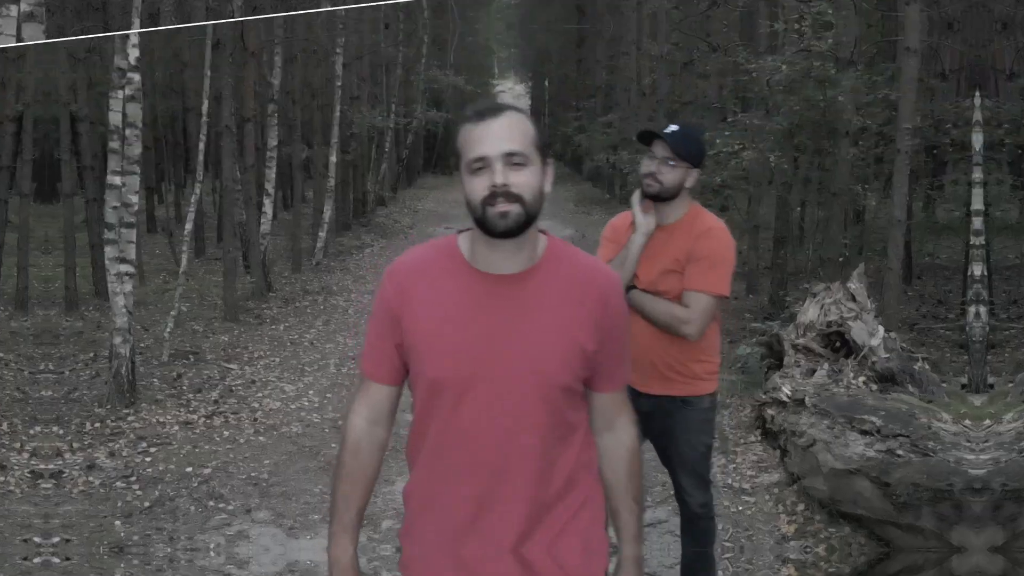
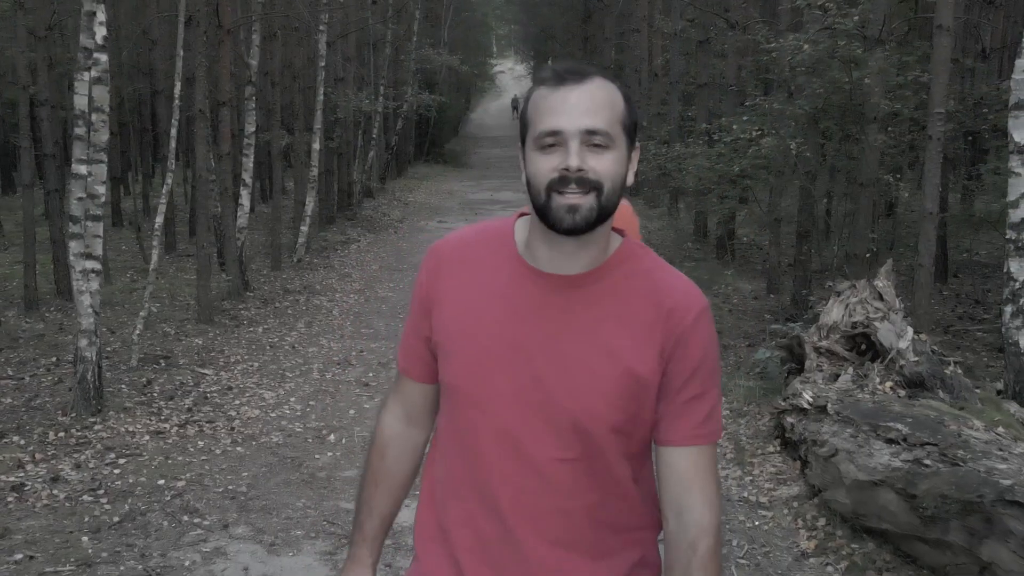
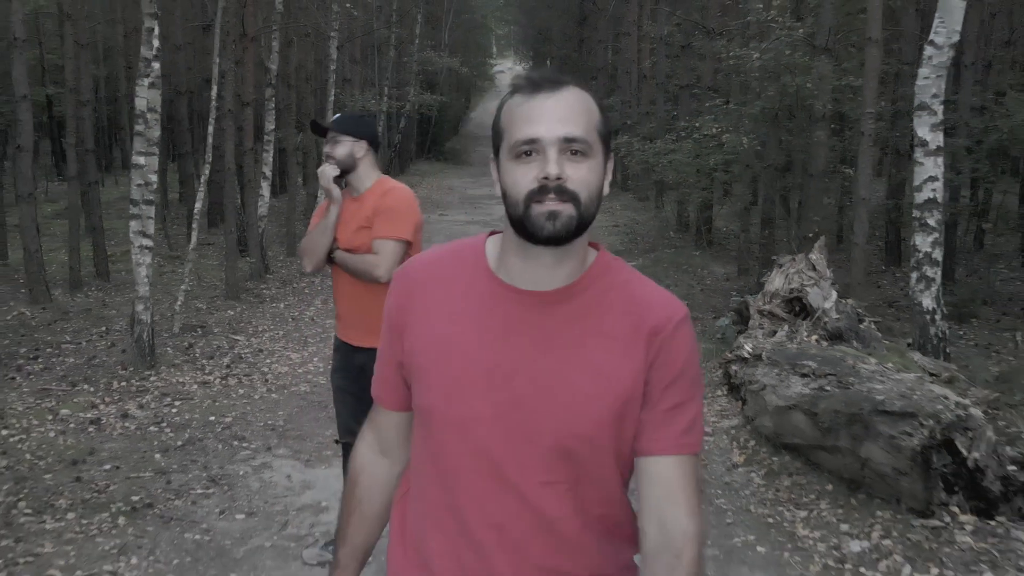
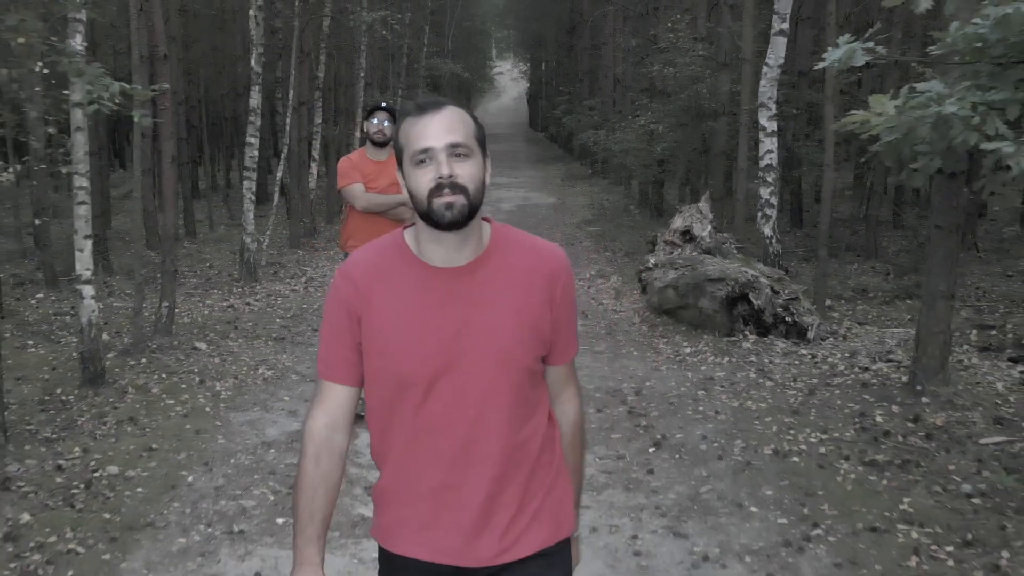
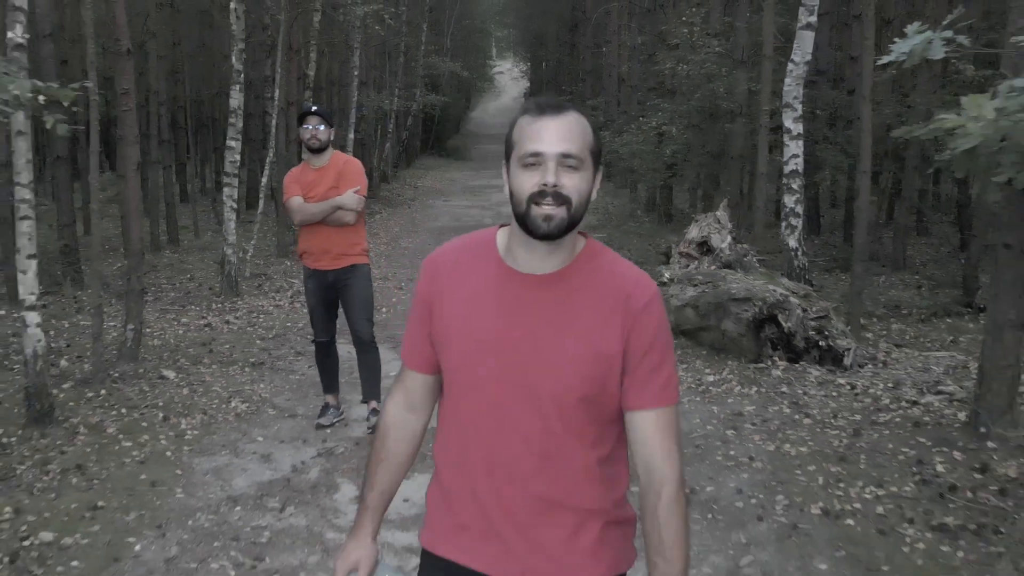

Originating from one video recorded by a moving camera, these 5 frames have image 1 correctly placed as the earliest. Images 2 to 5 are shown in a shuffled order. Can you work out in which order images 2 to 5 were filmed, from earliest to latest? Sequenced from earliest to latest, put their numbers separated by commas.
2, 3, 5, 4
